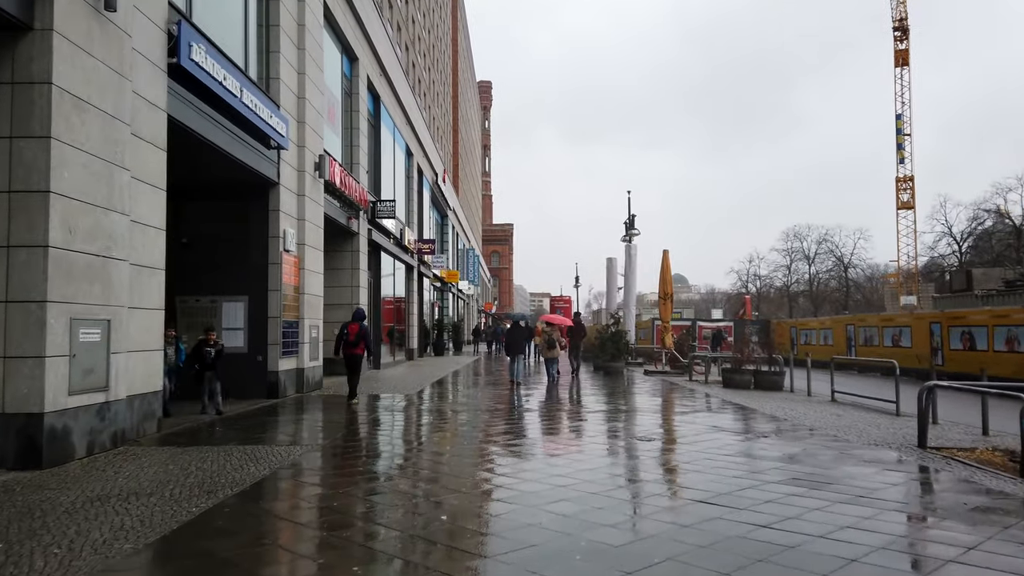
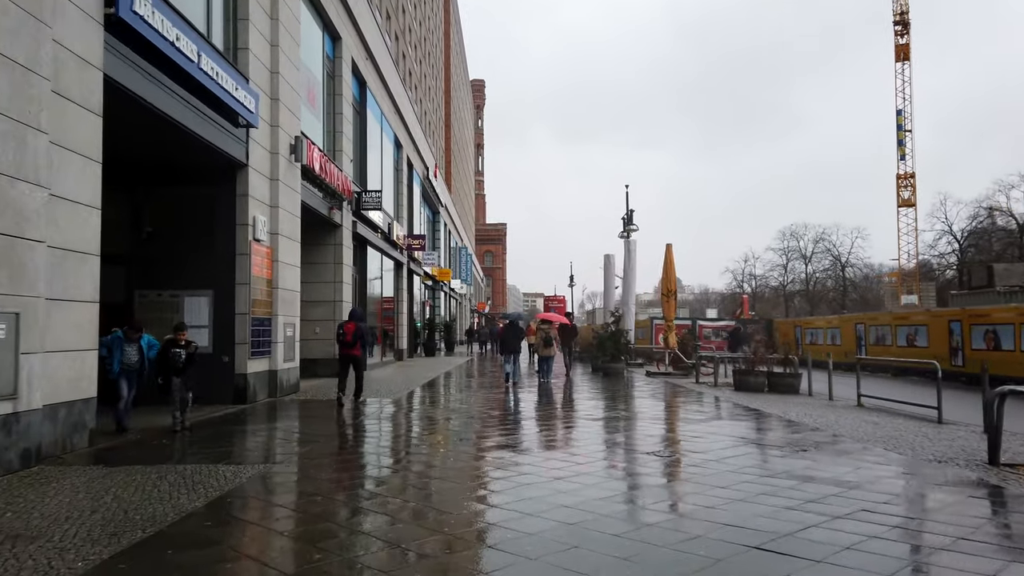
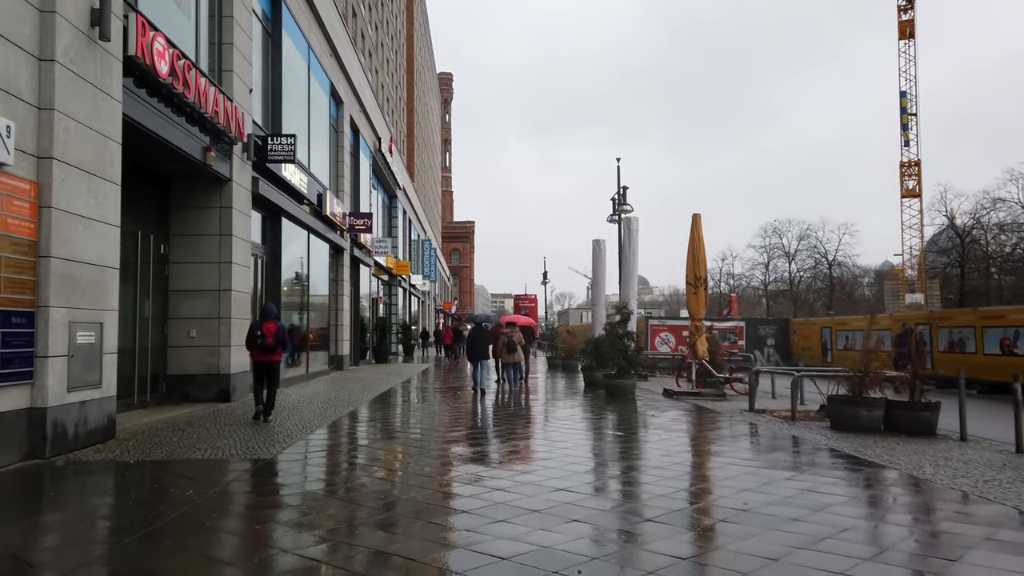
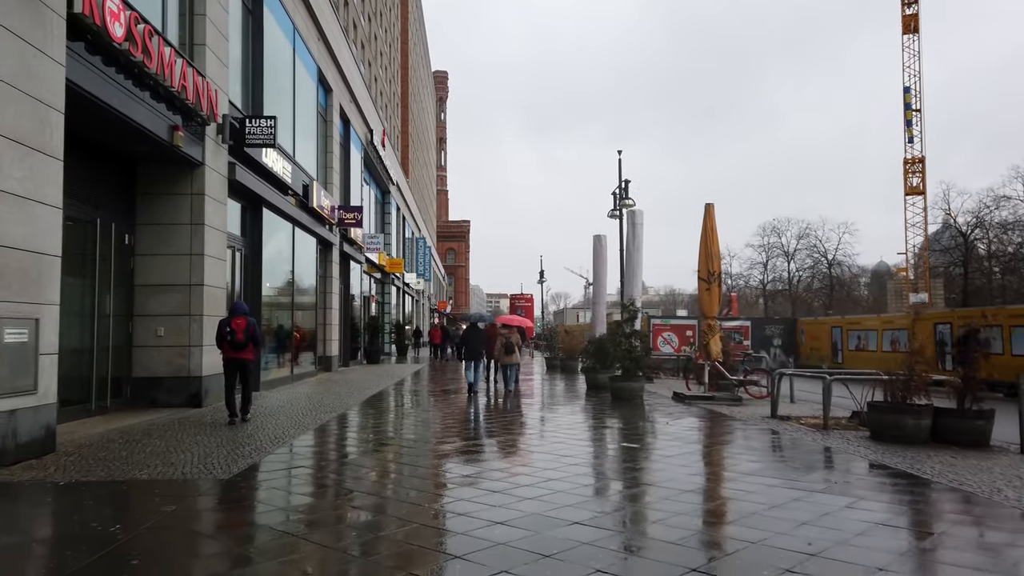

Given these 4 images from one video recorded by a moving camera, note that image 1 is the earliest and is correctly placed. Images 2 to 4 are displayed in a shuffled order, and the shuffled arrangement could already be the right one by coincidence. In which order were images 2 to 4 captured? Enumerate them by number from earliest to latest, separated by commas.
2, 3, 4
